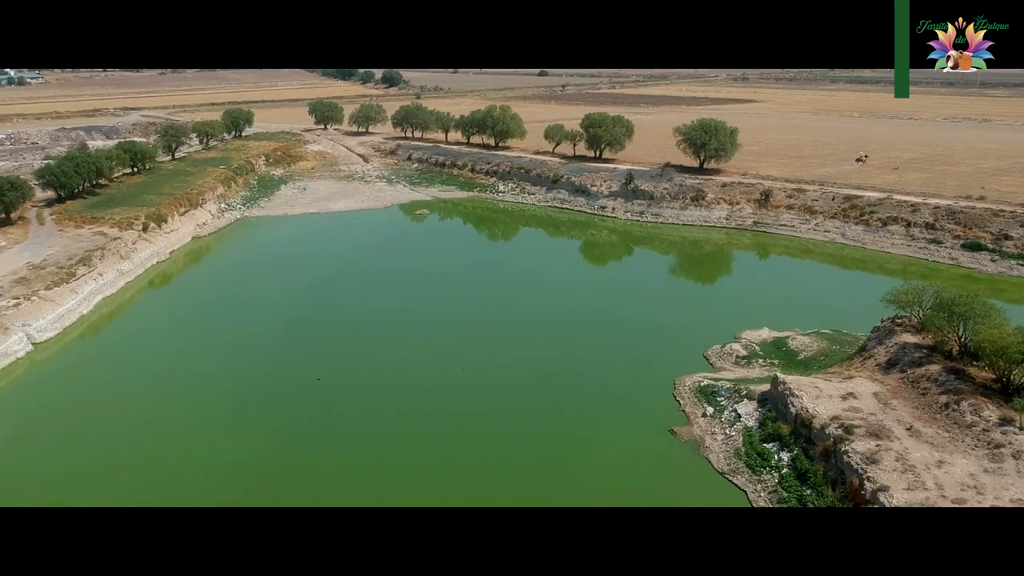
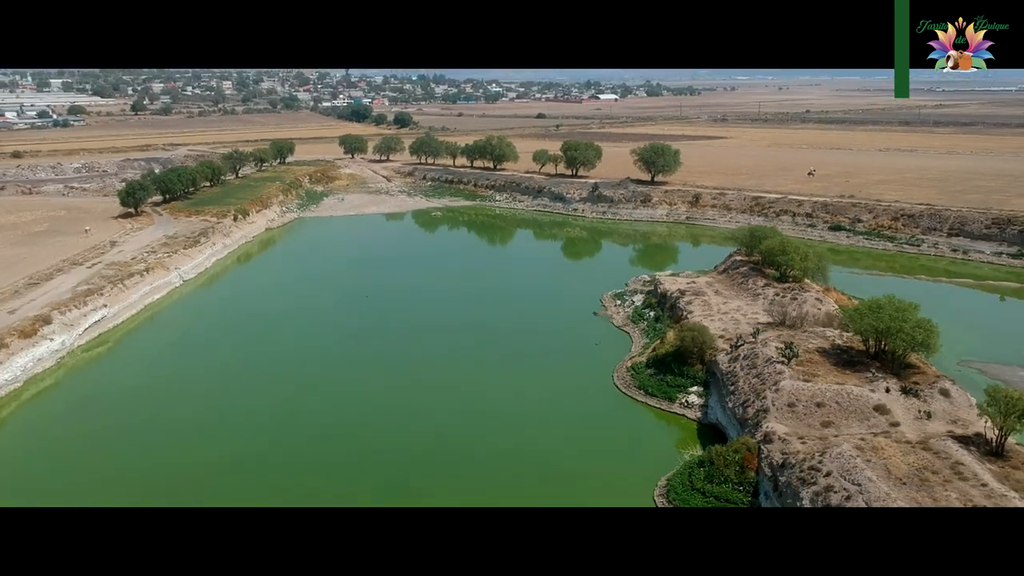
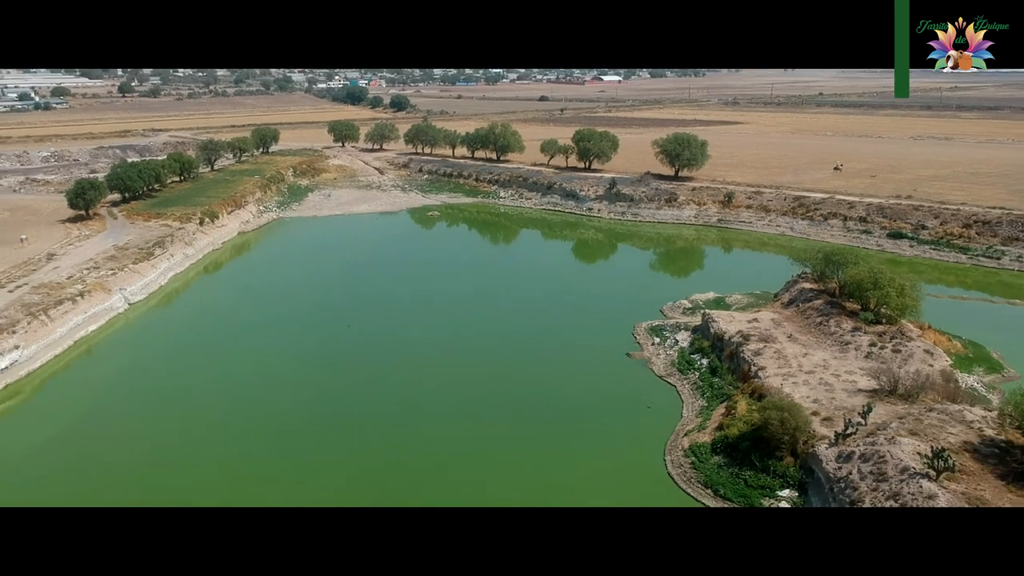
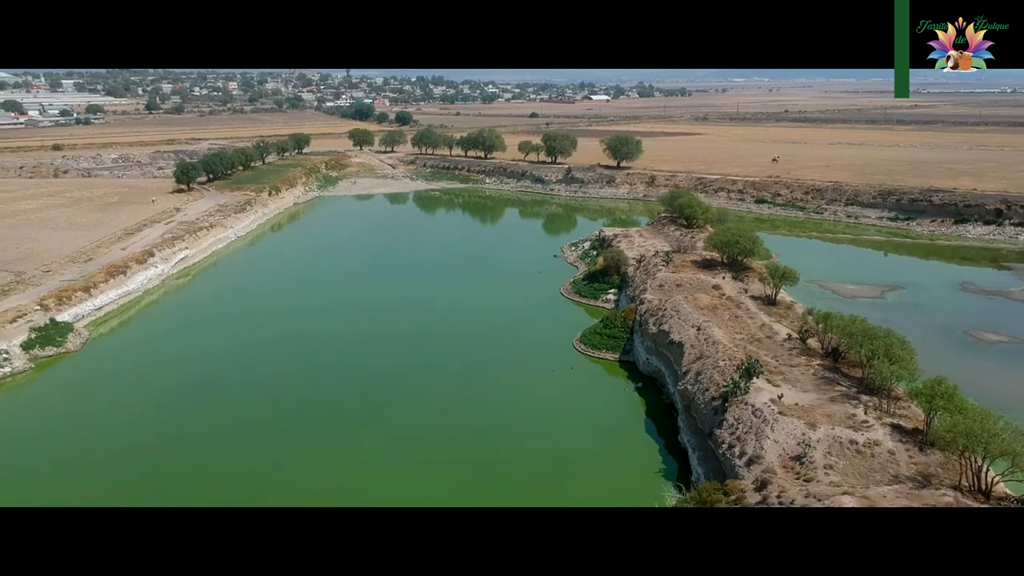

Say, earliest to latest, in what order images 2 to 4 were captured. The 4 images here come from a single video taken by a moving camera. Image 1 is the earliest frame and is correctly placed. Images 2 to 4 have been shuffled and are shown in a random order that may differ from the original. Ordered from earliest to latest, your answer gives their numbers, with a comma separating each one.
3, 2, 4
